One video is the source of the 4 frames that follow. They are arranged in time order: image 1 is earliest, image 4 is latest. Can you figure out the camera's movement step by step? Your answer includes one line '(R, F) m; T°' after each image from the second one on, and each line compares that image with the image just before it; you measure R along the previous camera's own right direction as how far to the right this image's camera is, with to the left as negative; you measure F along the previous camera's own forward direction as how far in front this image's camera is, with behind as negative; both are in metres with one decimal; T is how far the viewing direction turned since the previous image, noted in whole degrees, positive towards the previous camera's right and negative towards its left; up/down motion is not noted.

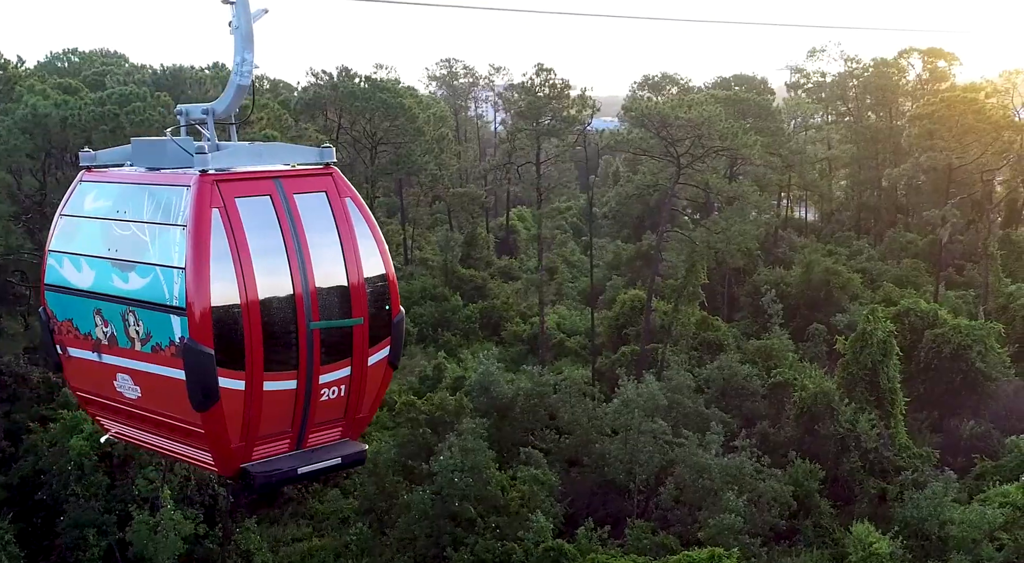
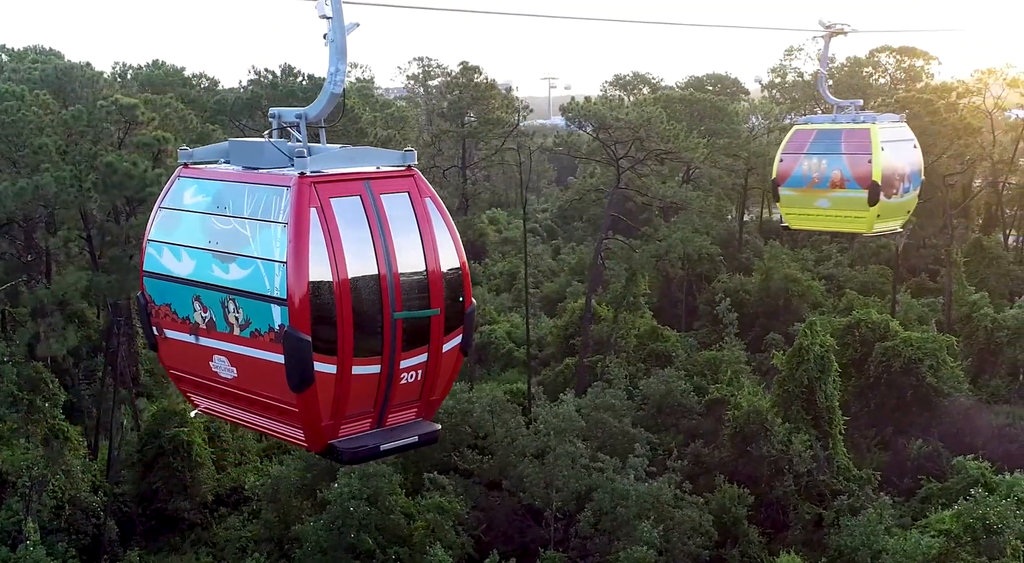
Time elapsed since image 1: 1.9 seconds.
(+1.5, +1.0) m; 0°
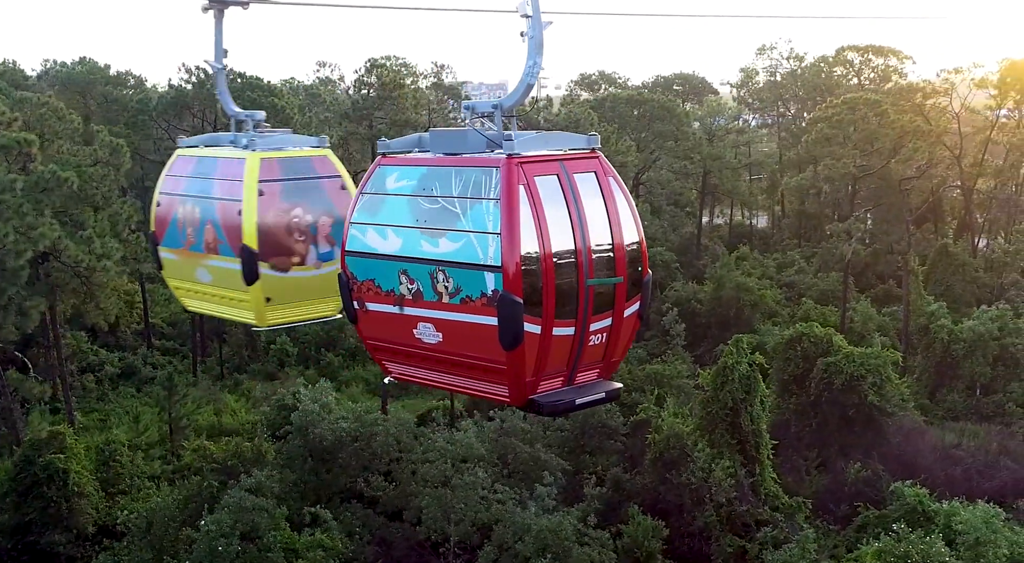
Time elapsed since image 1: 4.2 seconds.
(+1.5, +1.1) m; 0°
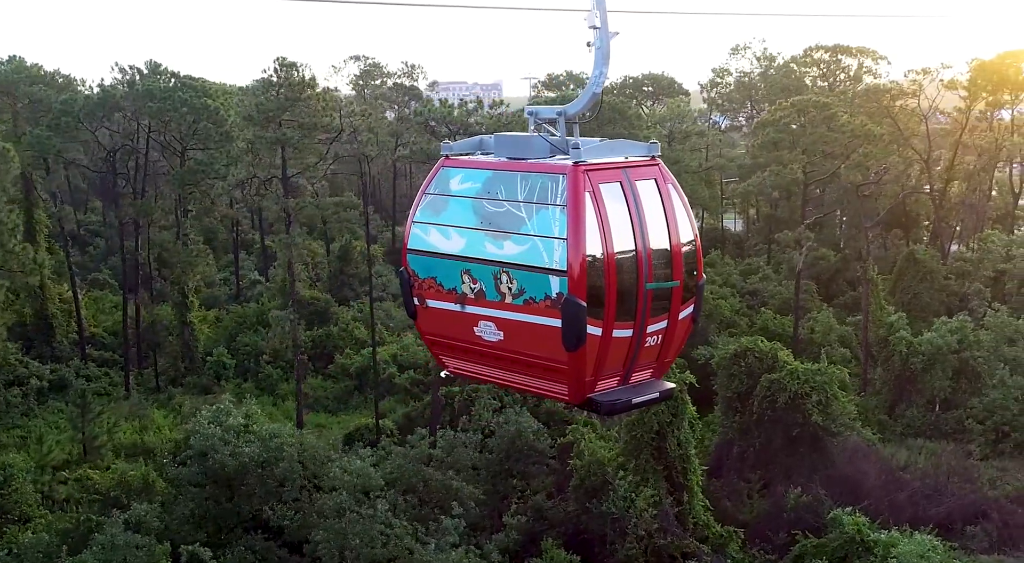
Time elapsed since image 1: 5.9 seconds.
(+1.3, +1.0) m; 0°
